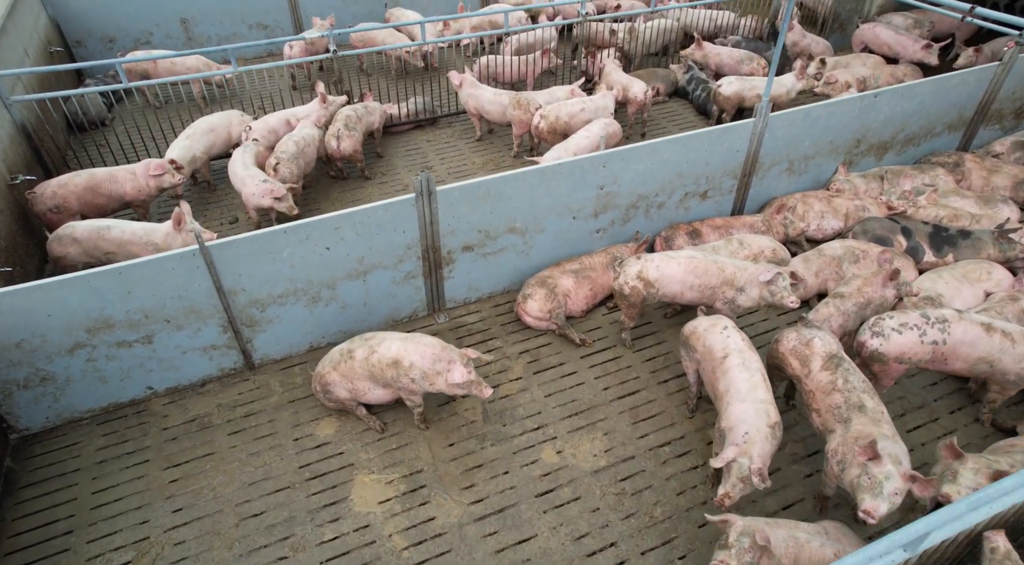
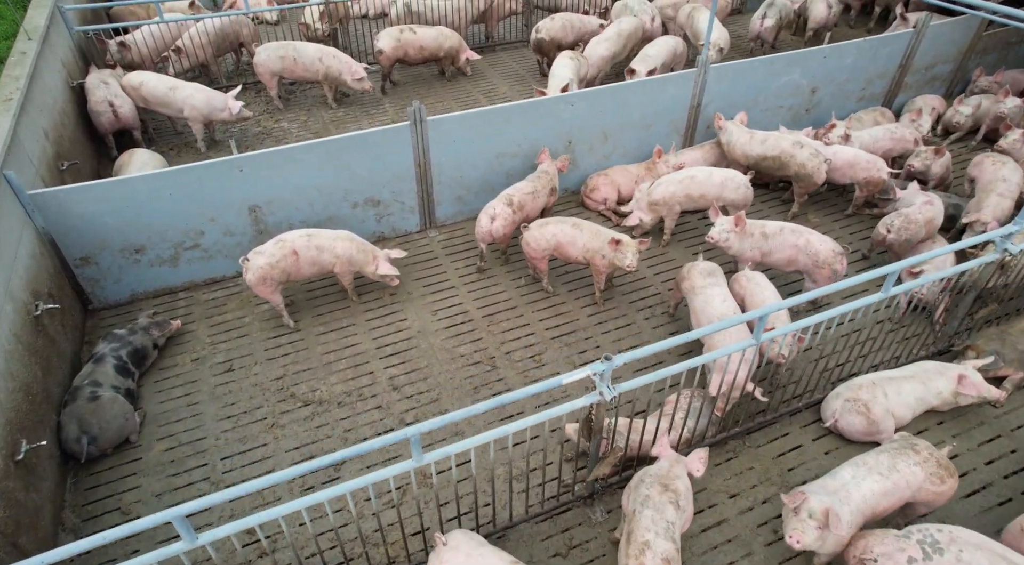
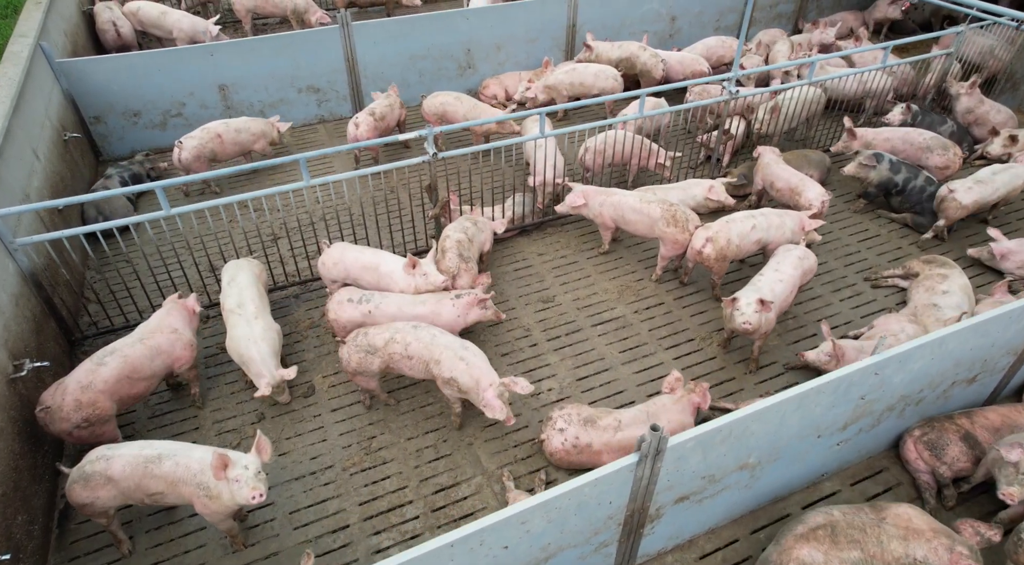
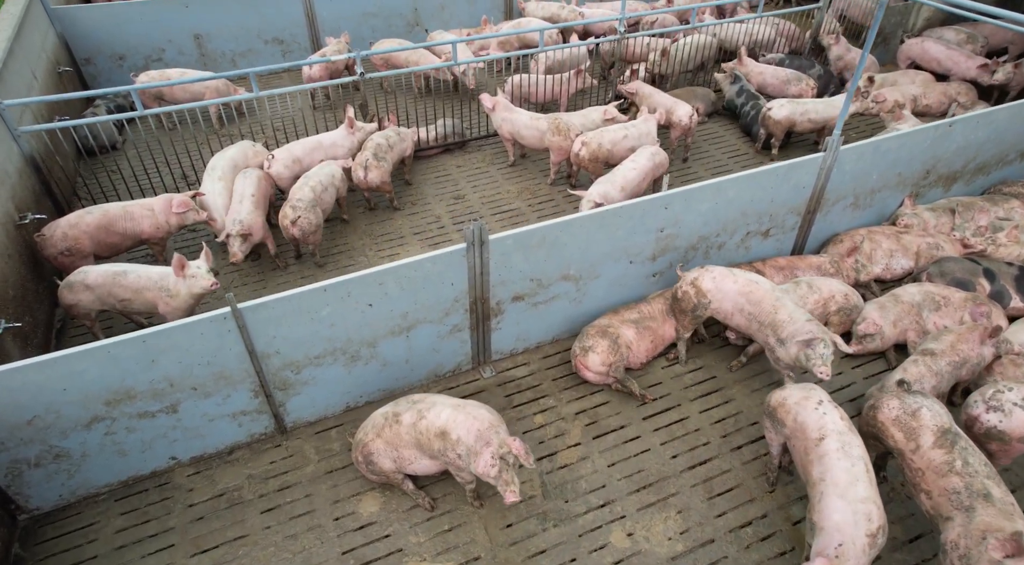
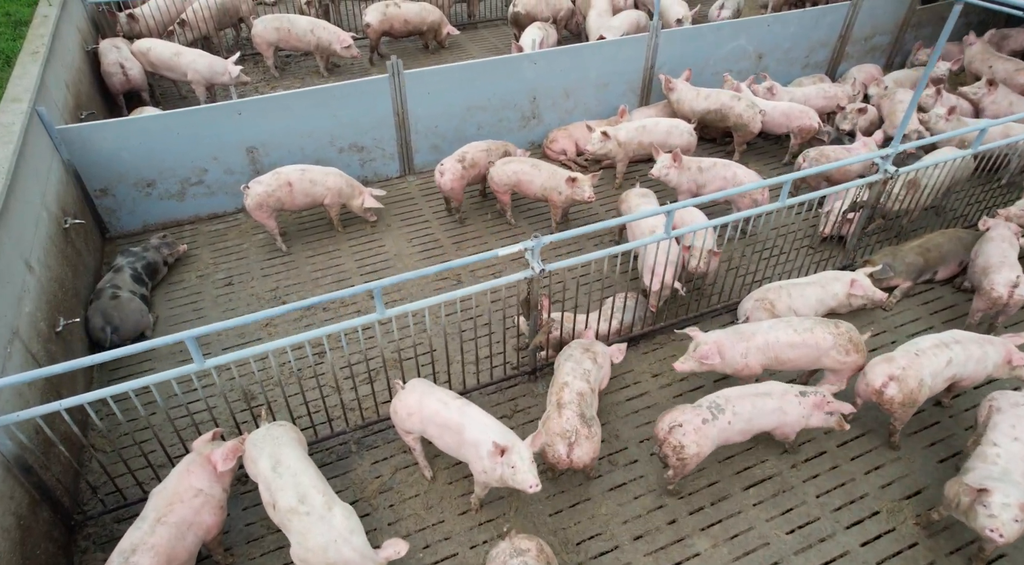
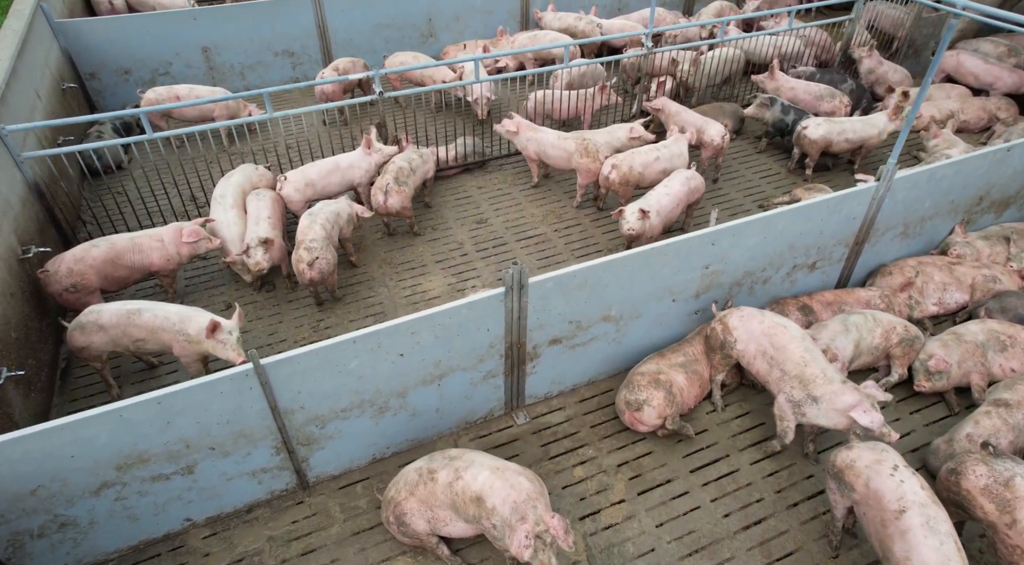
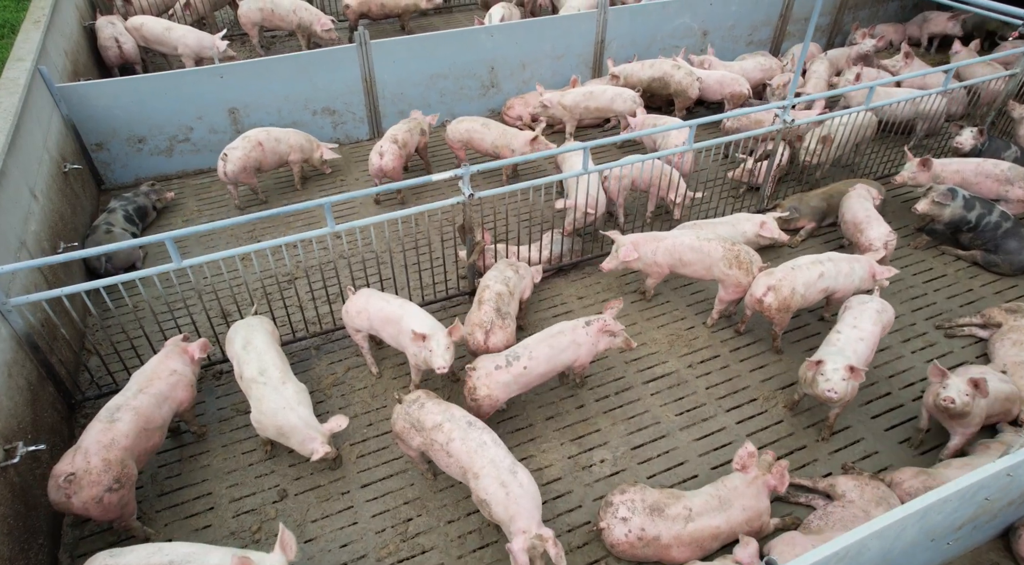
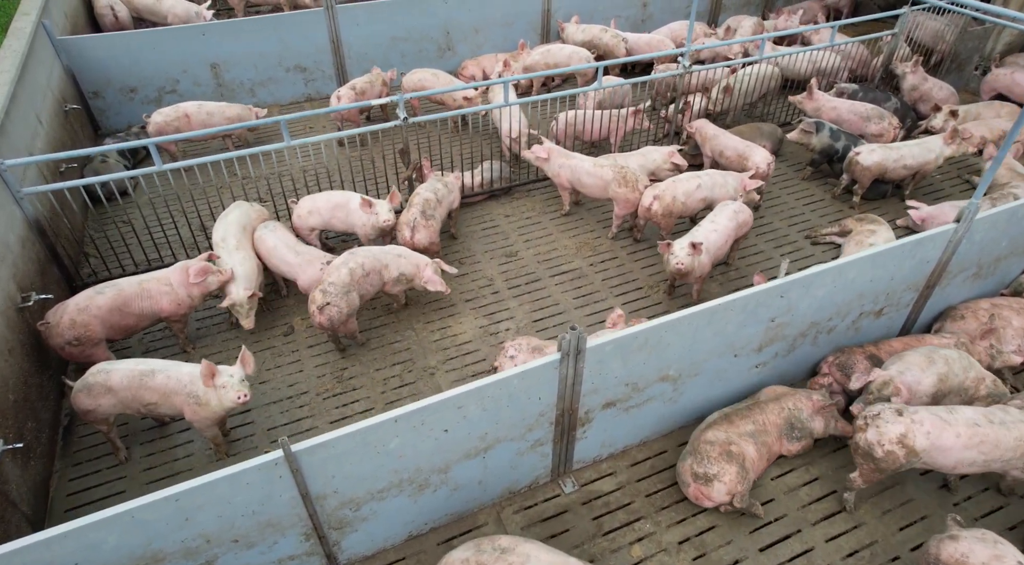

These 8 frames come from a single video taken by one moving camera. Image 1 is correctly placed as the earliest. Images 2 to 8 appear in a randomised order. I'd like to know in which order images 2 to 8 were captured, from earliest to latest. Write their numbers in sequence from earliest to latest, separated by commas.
4, 6, 8, 3, 7, 5, 2
